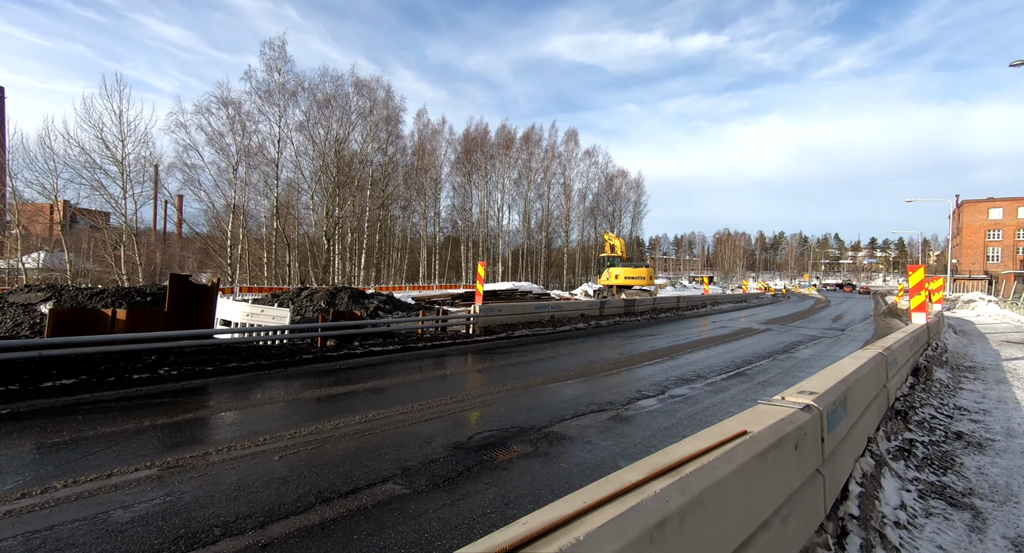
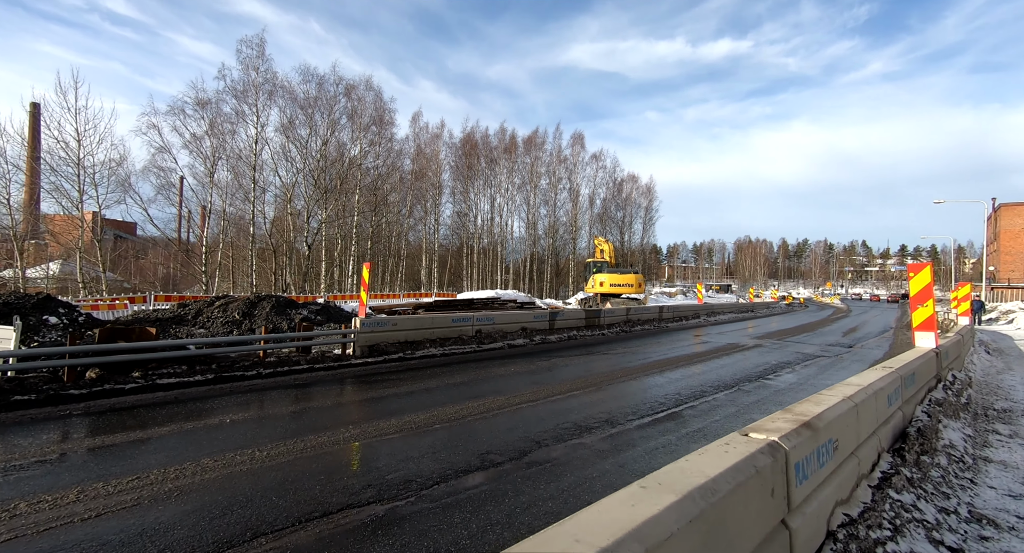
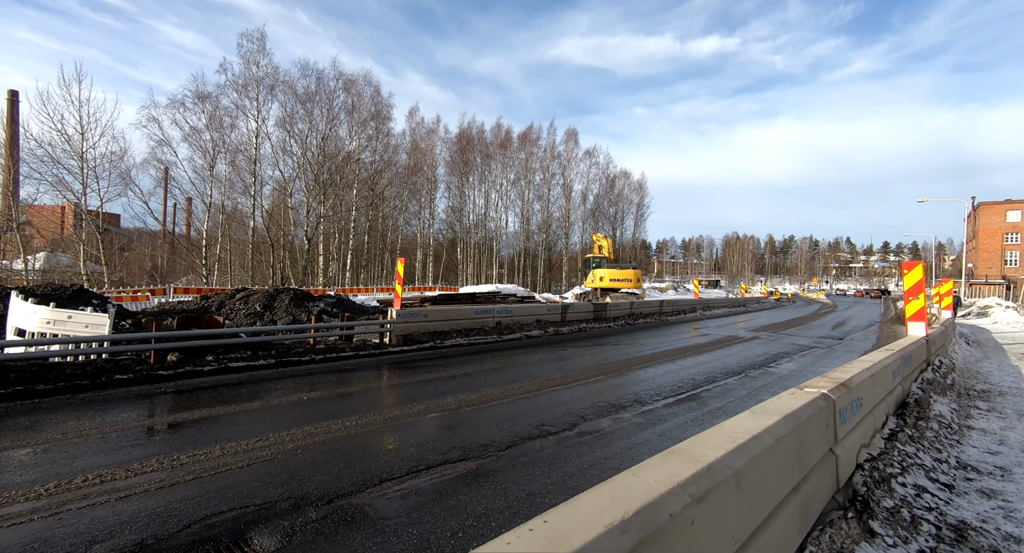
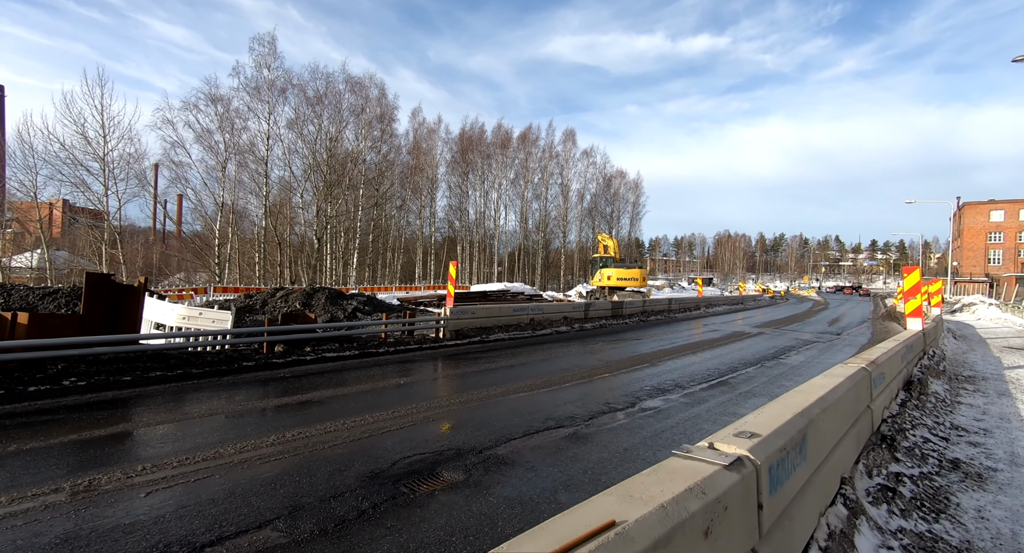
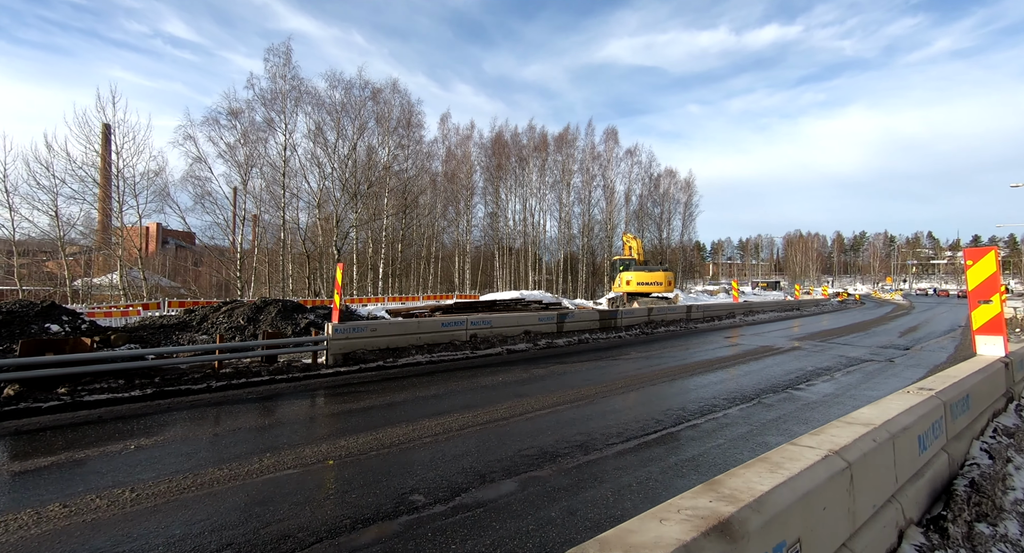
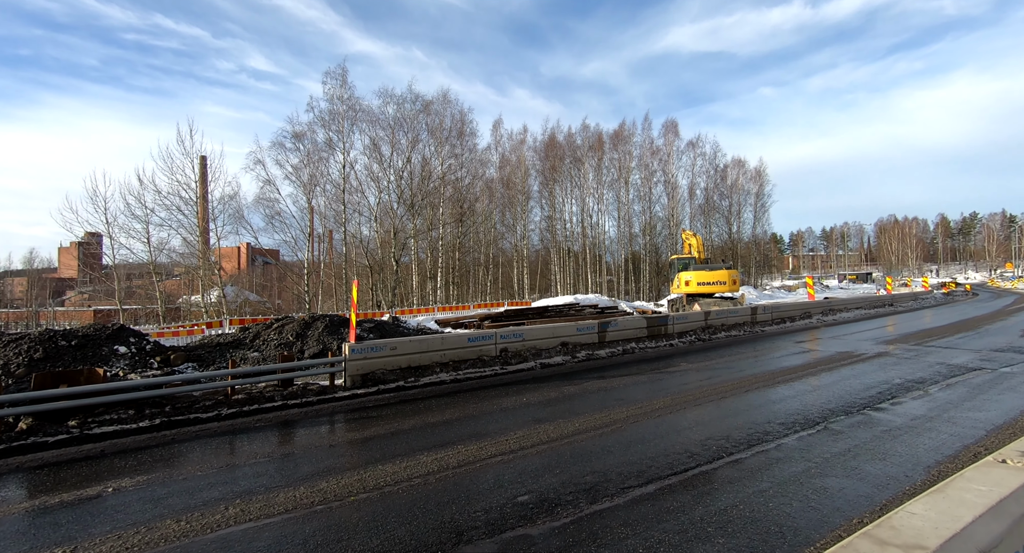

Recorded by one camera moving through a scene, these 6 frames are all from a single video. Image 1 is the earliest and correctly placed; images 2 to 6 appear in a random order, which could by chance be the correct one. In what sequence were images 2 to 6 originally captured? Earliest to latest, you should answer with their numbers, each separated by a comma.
4, 3, 2, 5, 6
